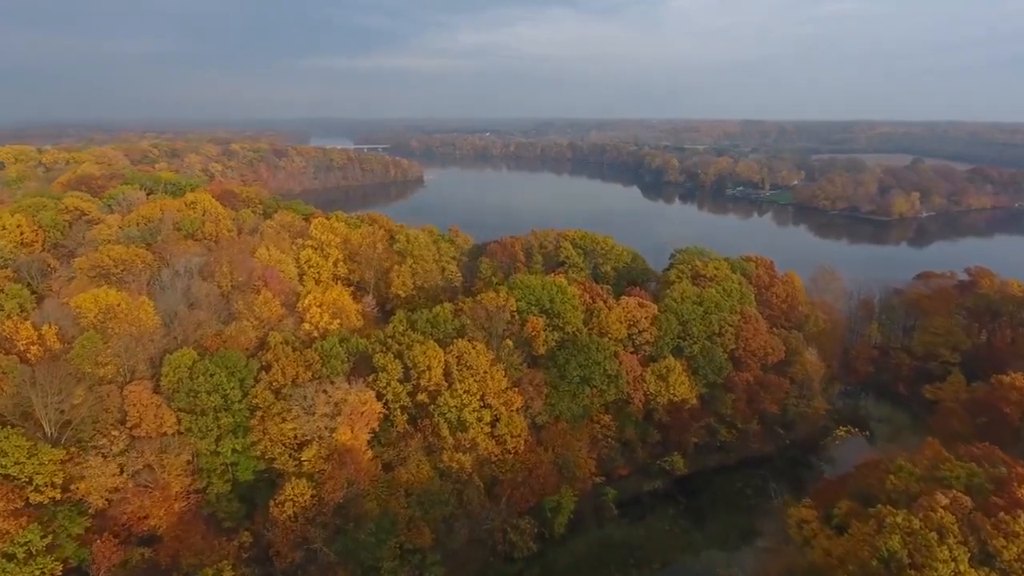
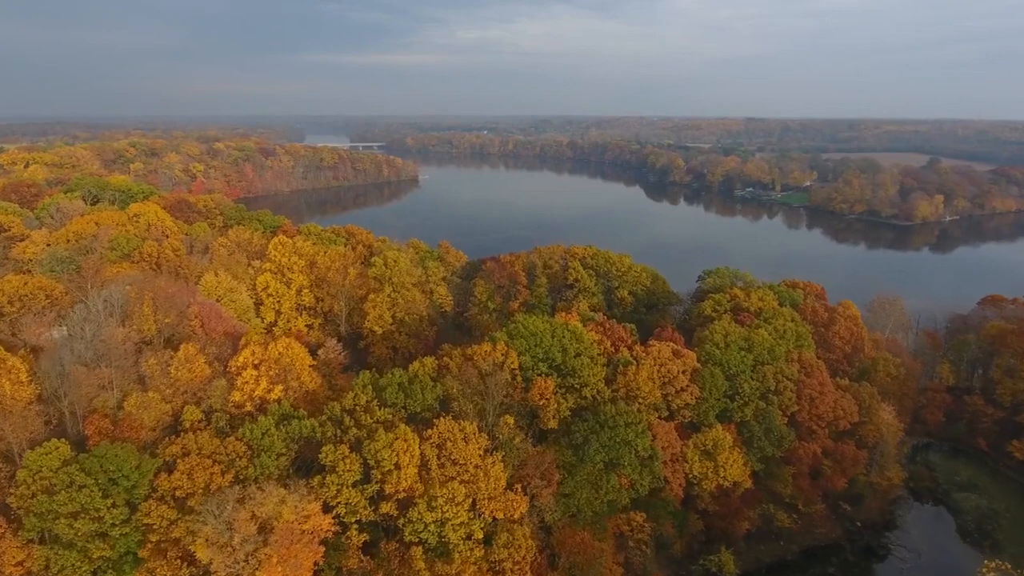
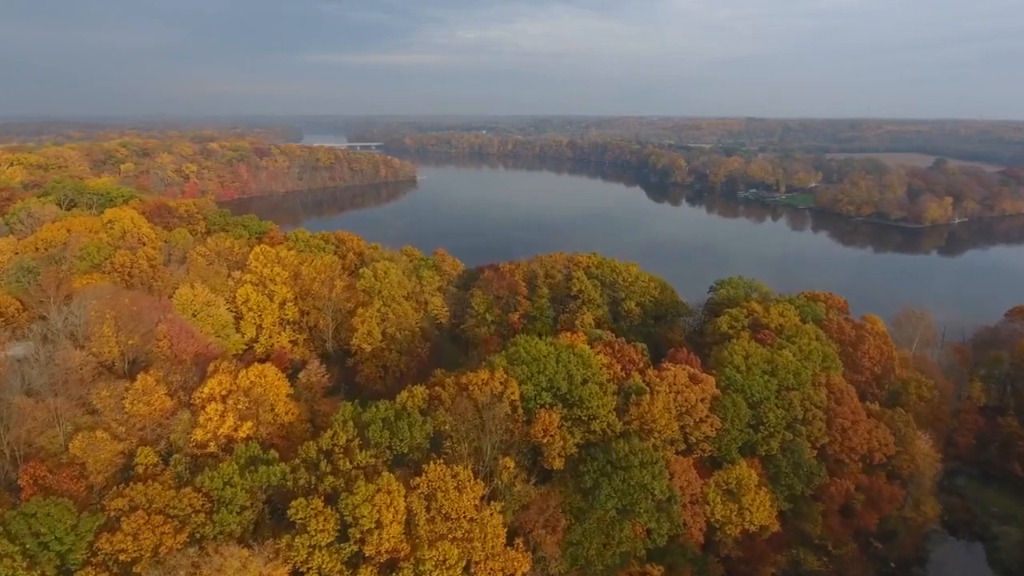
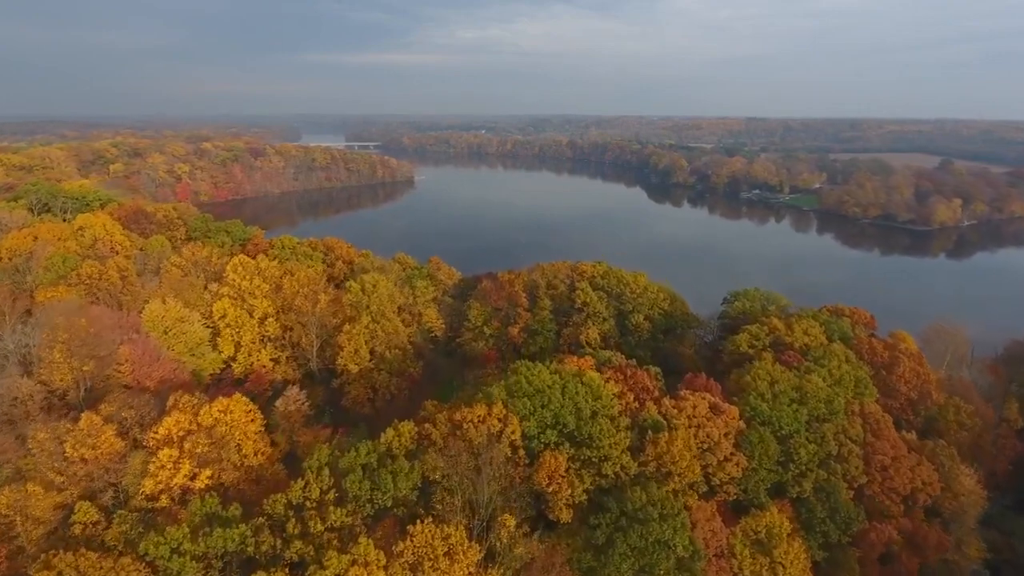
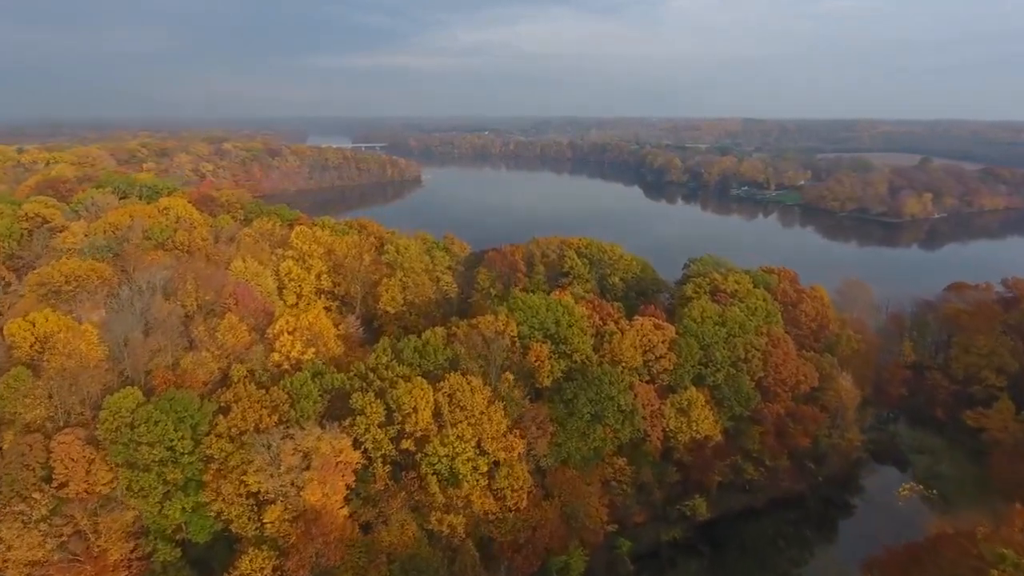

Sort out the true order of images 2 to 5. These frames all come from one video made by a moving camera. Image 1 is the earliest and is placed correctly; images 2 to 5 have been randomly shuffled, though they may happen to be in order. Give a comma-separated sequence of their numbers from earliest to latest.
5, 2, 3, 4
